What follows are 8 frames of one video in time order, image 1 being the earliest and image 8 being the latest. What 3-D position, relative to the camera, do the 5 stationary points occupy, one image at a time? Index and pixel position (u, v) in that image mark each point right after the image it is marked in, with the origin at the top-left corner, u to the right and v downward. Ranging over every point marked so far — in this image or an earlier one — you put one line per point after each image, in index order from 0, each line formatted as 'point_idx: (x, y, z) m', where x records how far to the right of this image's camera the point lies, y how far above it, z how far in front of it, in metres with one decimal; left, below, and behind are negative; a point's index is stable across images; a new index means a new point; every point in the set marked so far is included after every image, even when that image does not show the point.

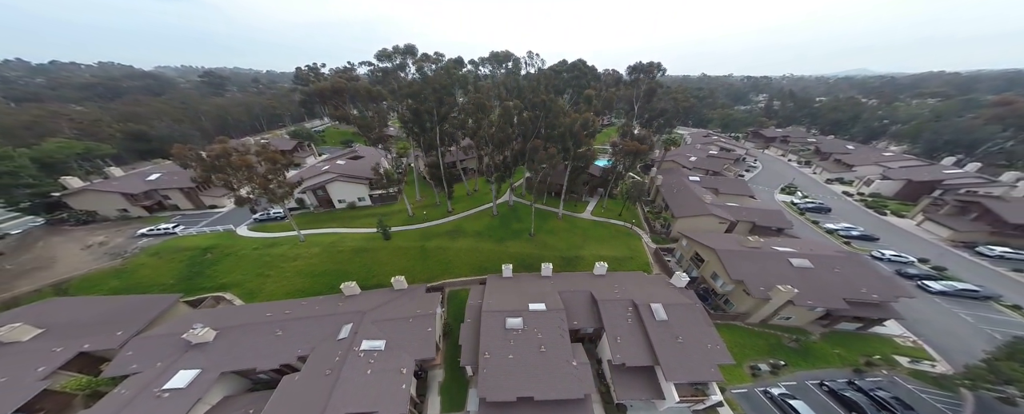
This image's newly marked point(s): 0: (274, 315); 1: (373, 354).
0: (-18.3, -9.4, +18.1) m
1: (-9.1, -10.6, +16.1) m
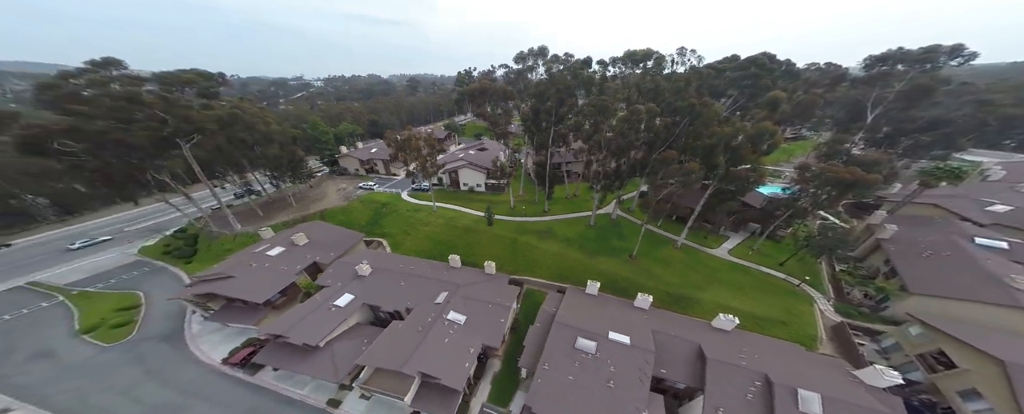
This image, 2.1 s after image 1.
0: (-11.5, -6.5, +24.4) m
1: (-4.5, -9.4, +18.6) m
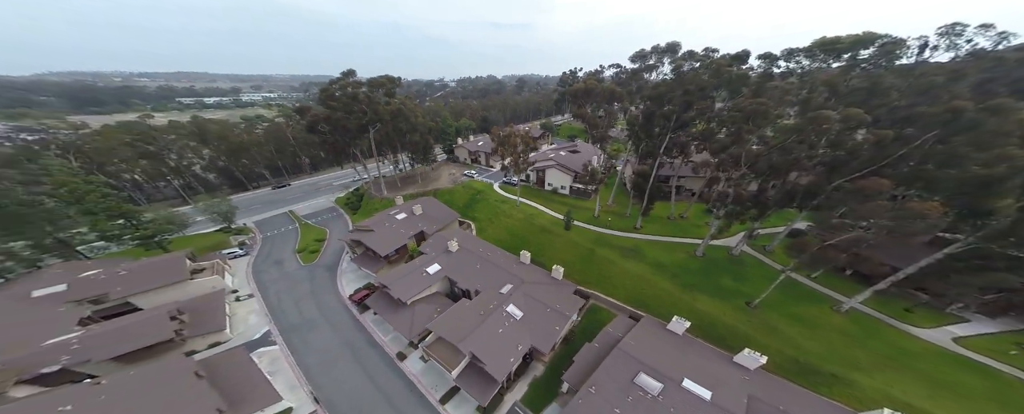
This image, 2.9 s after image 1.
0: (-3.7, -5.2, +27.8) m
1: (-0.2, -9.2, +20.0) m
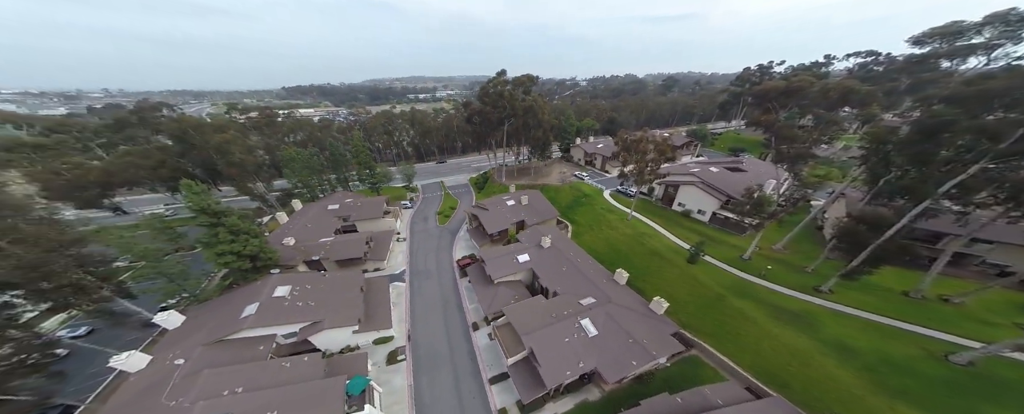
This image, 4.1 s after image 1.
0: (+6.9, -5.5, +26.5) m
1: (+5.0, -9.6, +18.2) m
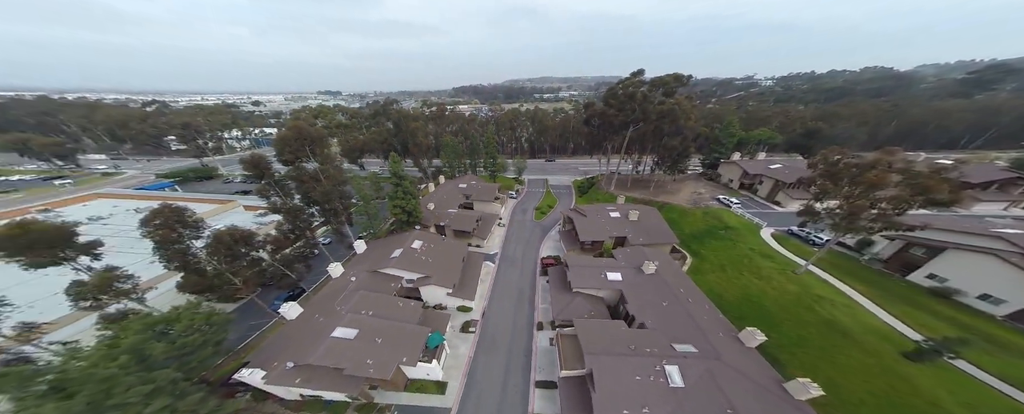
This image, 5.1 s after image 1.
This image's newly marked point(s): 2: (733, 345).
0: (+14.6, -8.1, +20.3) m
1: (+8.1, -11.1, +14.0) m
2: (+14.6, -10.3, +15.7) m
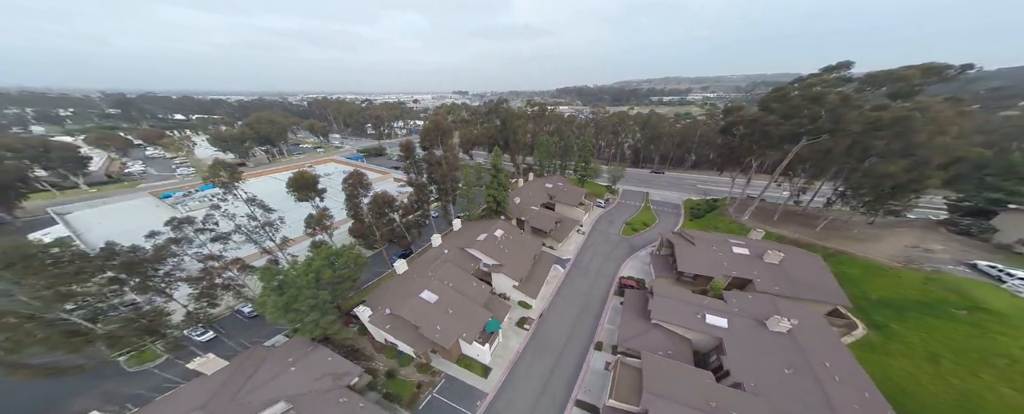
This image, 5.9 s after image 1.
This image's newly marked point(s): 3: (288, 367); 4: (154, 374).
0: (+17.7, -11.4, +13.4) m
1: (+8.9, -13.0, +10.2) m
2: (+15.6, -13.4, +9.3) m
3: (-15.4, -11.0, +16.2) m
4: (-30.3, -14.4, +19.9) m
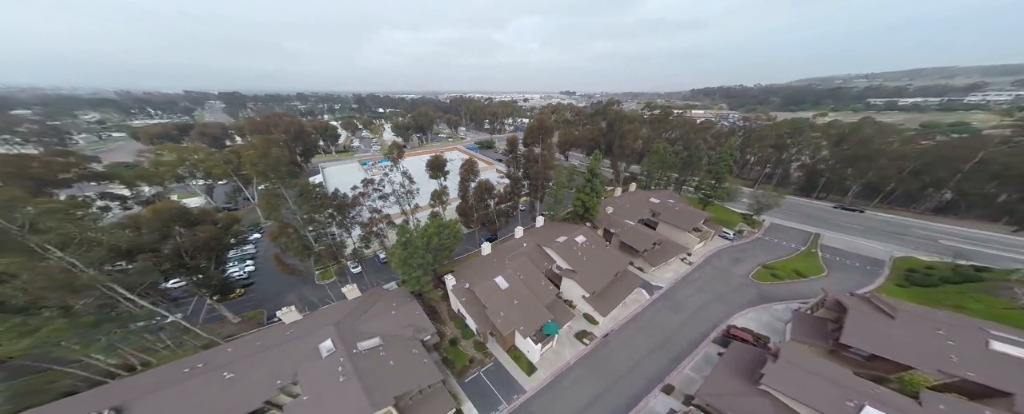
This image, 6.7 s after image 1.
0: (+17.9, -14.9, +7.0) m
1: (+8.4, -15.1, +7.4) m
2: (+14.1, -16.5, +4.1) m
3: (-11.3, -9.4, +22.0) m
4: (-24.0, -10.4, +31.1) m
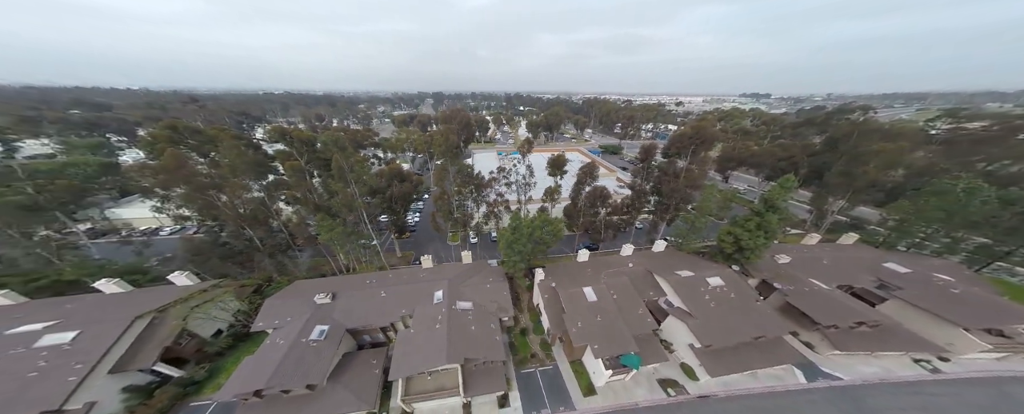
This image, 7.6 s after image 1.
0: (+14.9, -18.6, +0.2) m
1: (+6.7, -17.2, +4.7) m
2: (+10.0, -19.5, -0.7) m
3: (-3.3, -8.4, +26.0) m
4: (-10.6, -7.4, +39.8) m
